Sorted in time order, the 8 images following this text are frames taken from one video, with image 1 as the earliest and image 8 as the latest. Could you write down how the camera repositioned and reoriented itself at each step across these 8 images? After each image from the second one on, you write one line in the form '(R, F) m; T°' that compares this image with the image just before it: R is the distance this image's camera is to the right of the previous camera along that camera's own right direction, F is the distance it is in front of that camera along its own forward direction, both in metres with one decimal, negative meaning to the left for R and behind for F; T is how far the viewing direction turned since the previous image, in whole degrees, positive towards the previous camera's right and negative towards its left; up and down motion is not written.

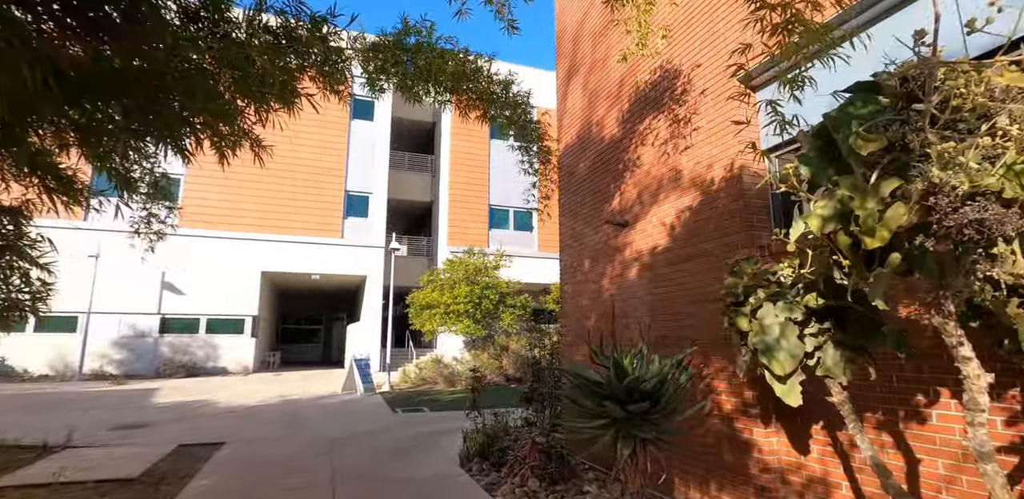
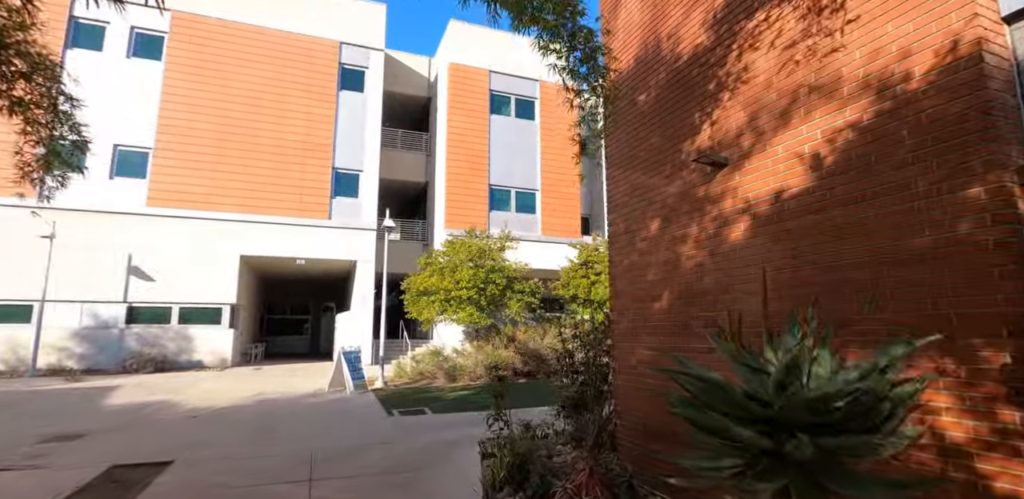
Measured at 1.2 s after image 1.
(-0.5, +1.7) m; +1°
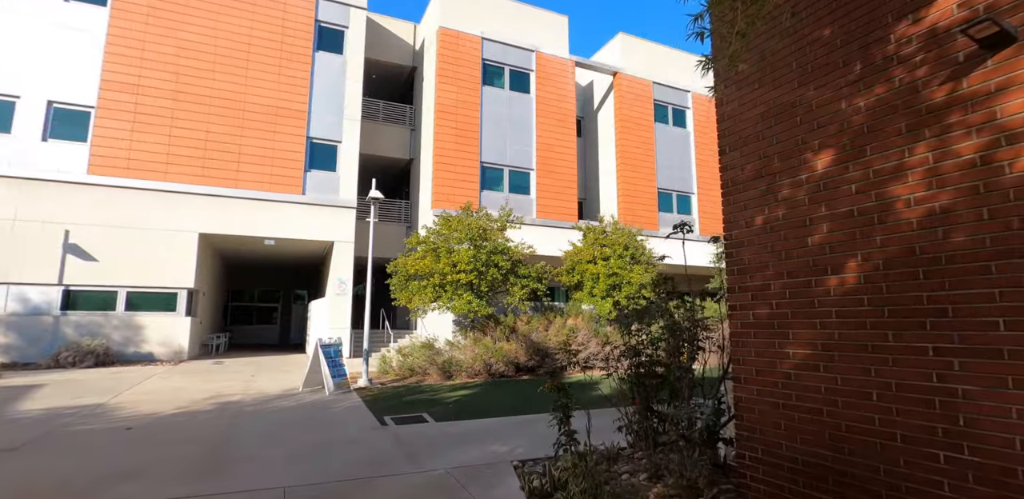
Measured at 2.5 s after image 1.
(-0.8, +1.8) m; +3°
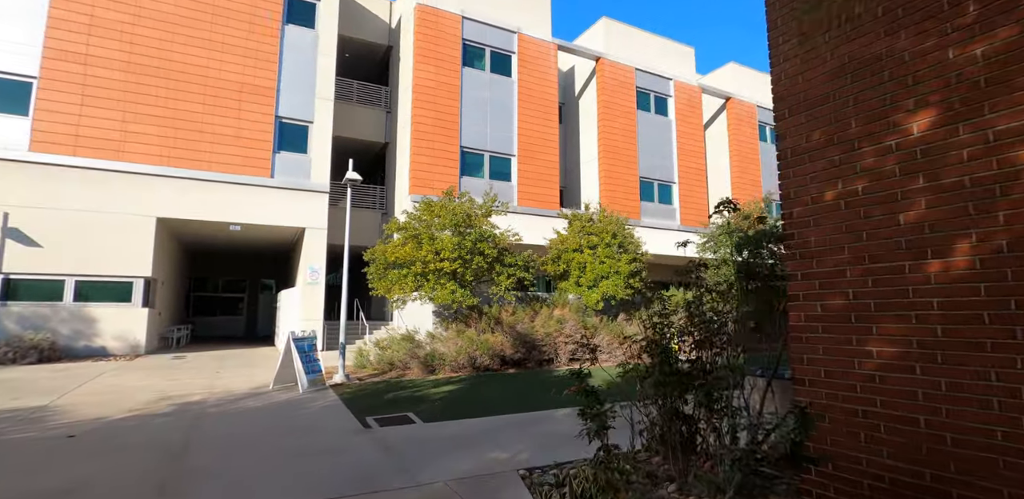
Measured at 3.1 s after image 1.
(-0.3, +0.6) m; +3°
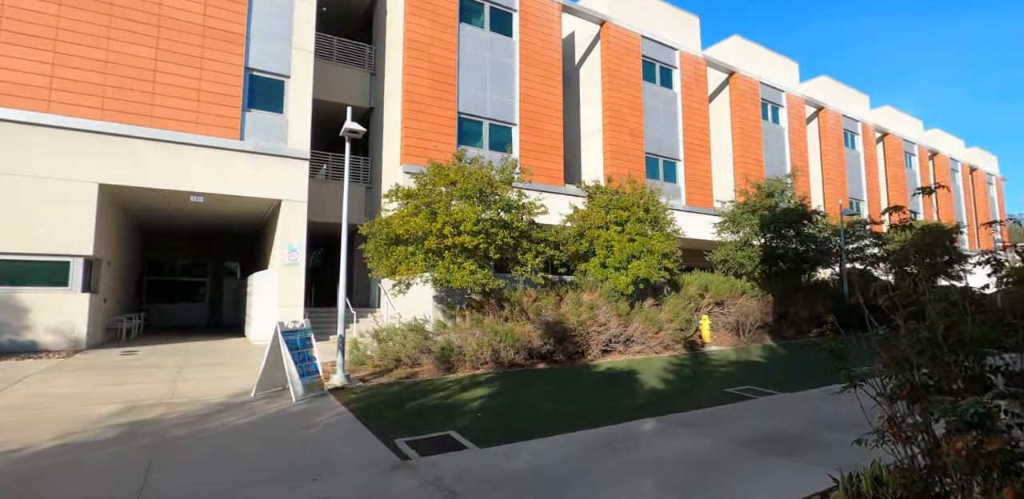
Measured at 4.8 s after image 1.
(-1.3, +1.9) m; +4°
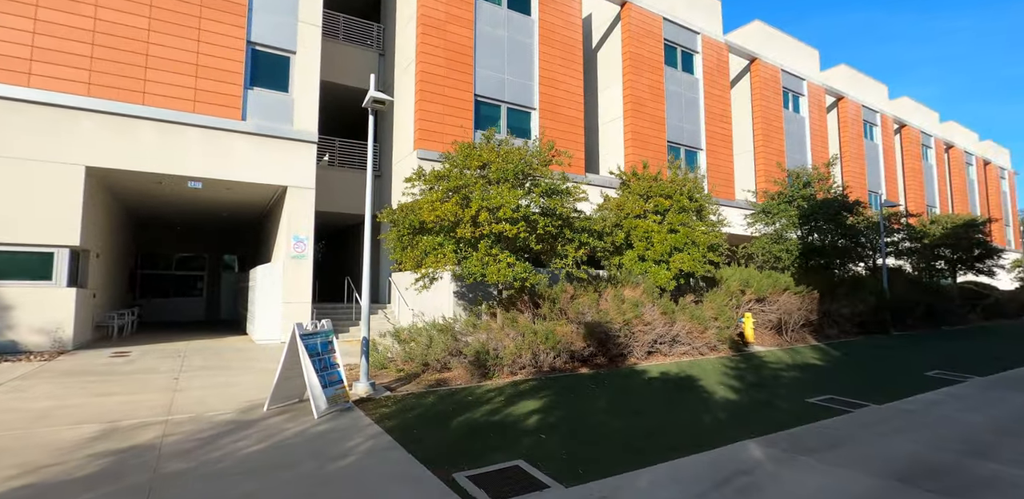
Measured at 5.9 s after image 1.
(-0.8, +1.1) m; 0°
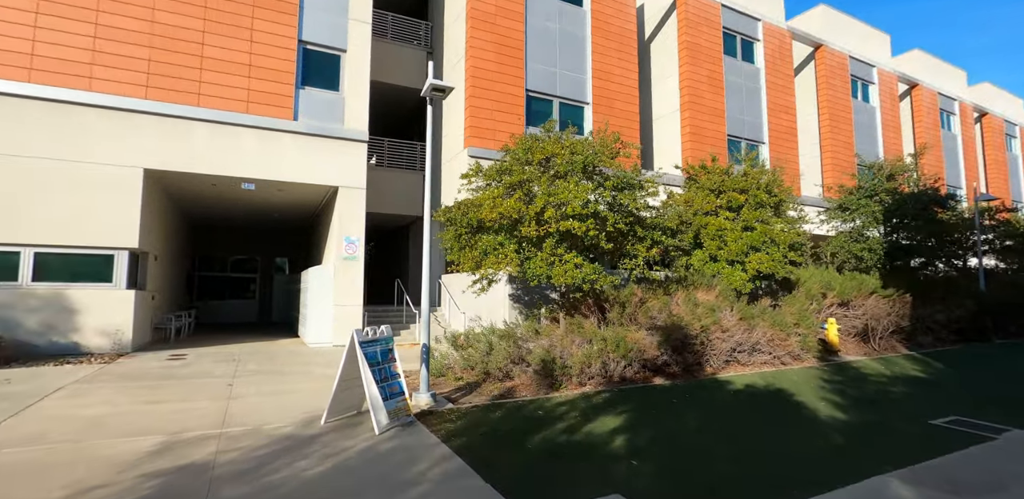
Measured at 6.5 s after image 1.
(-0.5, +0.7) m; -5°
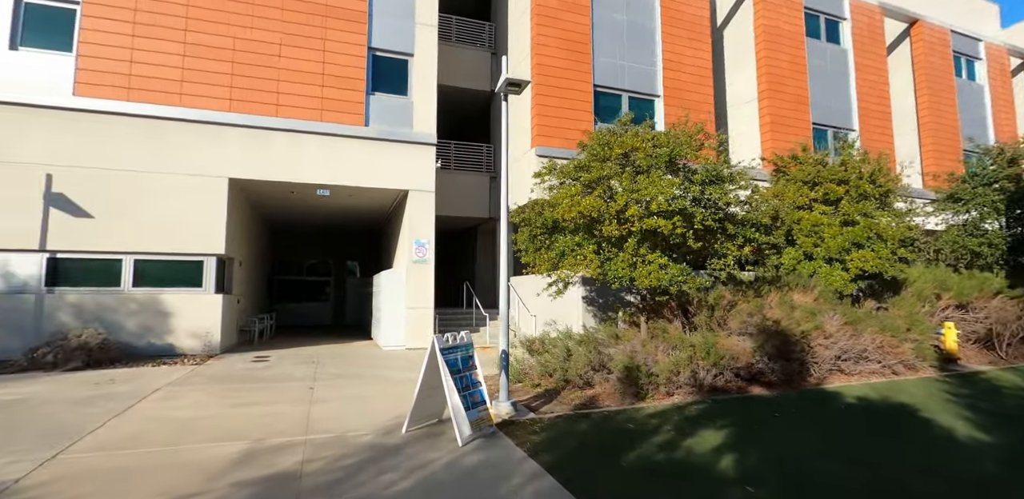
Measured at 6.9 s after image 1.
(-0.3, +0.3) m; -7°
